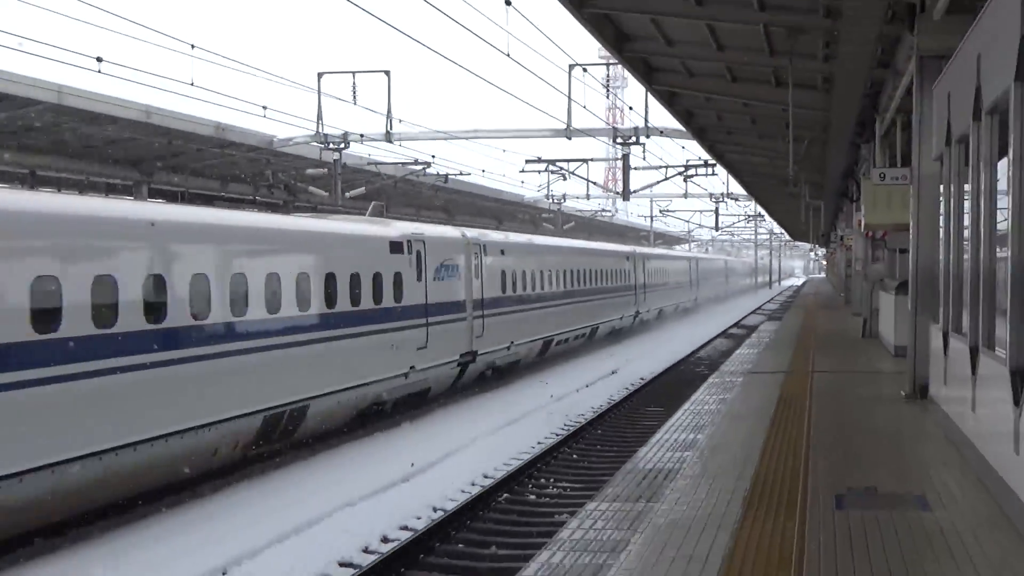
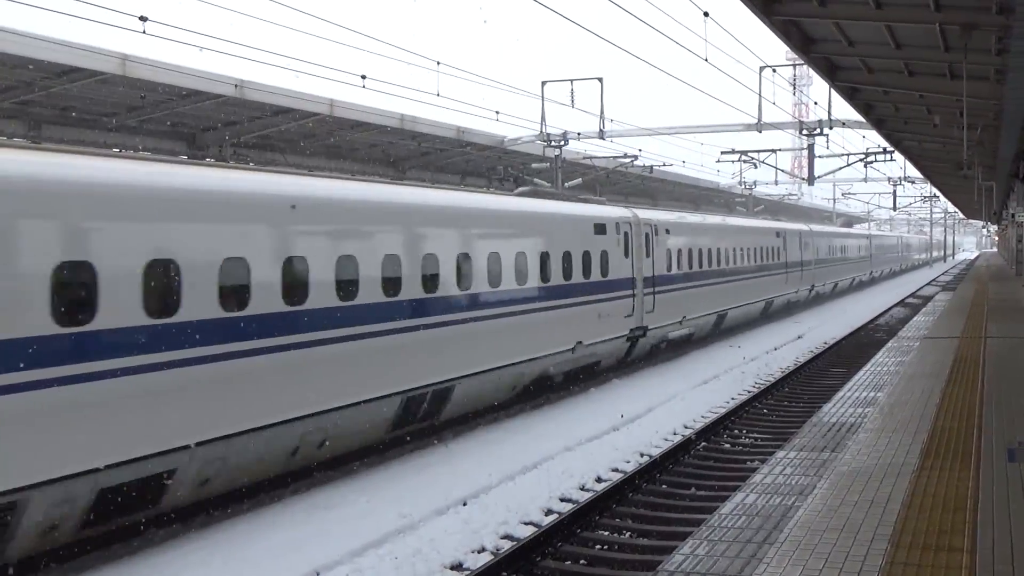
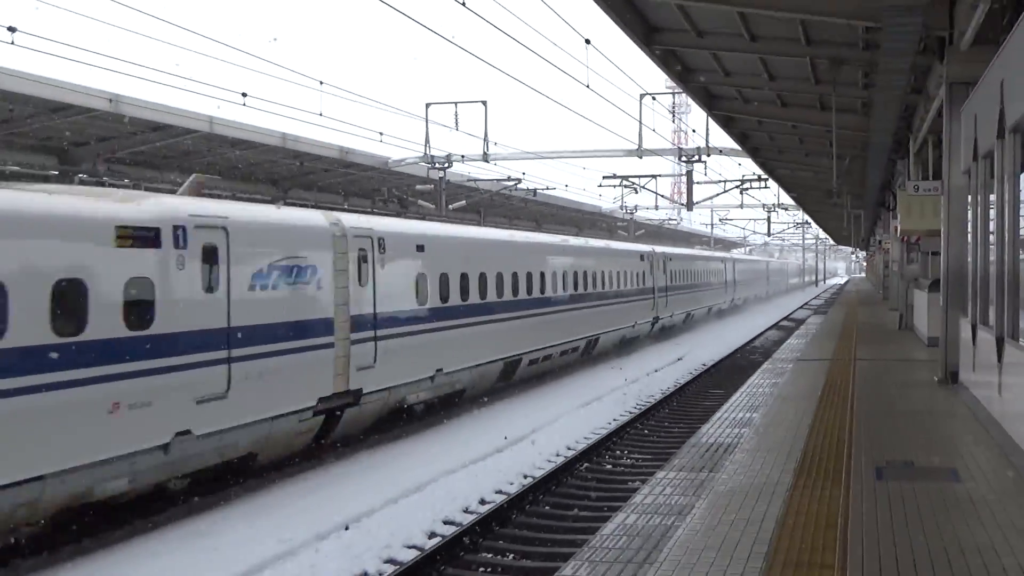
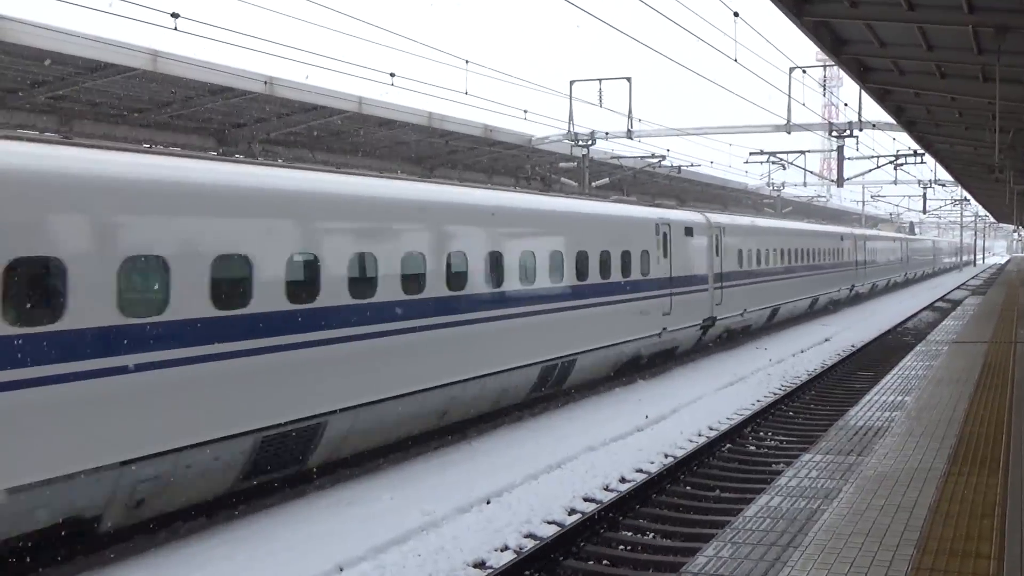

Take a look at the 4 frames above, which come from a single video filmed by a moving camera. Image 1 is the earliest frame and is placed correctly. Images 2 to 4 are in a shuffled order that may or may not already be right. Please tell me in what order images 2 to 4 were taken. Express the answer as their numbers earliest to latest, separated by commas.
3, 2, 4
